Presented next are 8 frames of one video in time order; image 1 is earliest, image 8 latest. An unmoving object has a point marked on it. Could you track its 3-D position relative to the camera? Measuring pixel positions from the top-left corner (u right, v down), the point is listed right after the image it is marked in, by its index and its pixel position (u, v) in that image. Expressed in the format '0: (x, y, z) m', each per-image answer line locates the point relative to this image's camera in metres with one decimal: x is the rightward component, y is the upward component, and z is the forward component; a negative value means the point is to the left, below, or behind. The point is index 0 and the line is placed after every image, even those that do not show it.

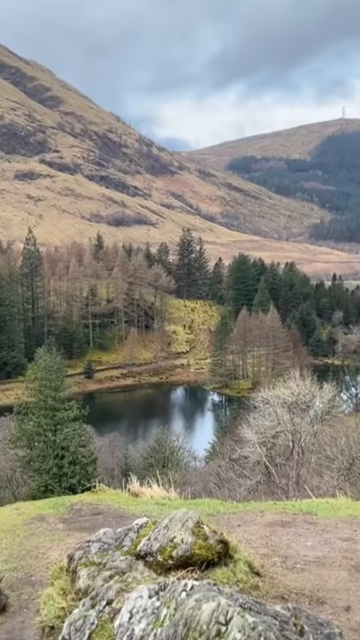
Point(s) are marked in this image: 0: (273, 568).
0: (+1.6, -4.2, +13.2) m
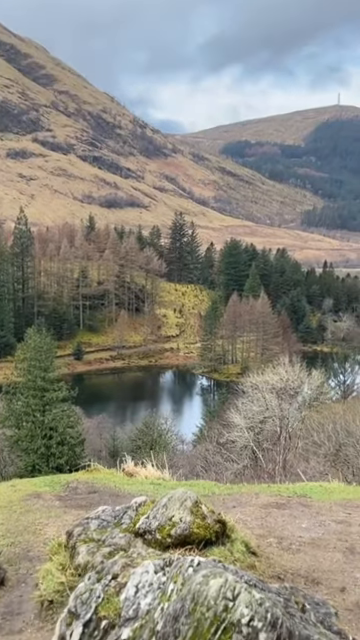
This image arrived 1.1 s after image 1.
0: (+1.5, -4.0, +13.4) m
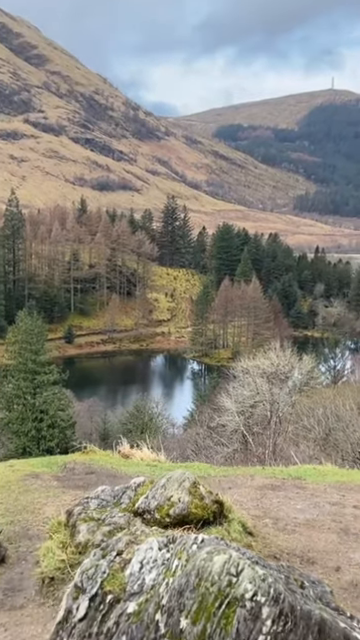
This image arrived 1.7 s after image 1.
0: (+1.5, -3.7, +13.6) m
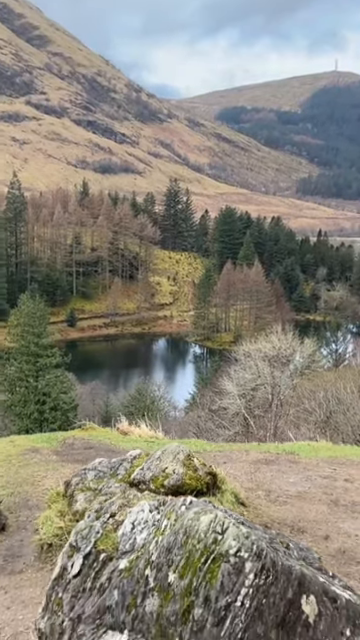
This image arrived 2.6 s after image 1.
0: (+1.4, -3.3, +14.0) m
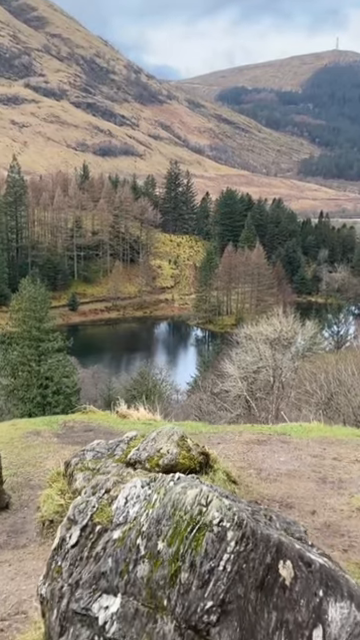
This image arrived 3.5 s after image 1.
0: (+1.3, -3.0, +14.7) m
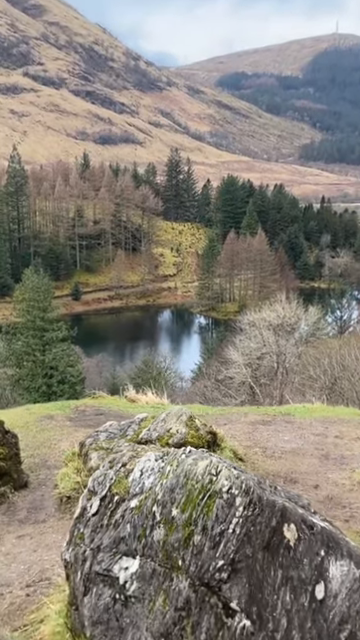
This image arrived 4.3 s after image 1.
0: (+1.5, -2.7, +15.4) m
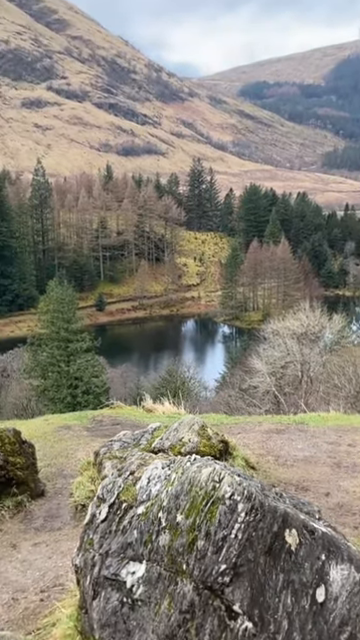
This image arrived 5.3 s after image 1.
0: (+1.8, -2.9, +15.6) m
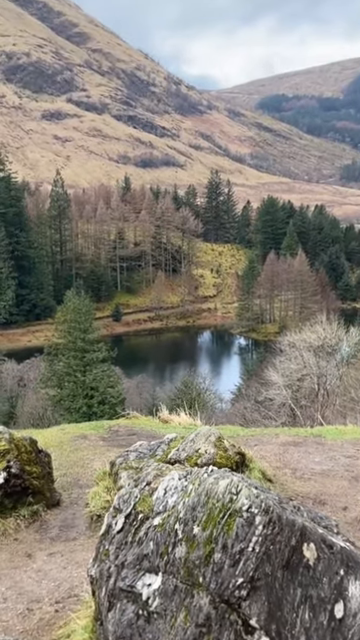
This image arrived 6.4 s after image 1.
0: (+2.1, -3.2, +15.5) m
